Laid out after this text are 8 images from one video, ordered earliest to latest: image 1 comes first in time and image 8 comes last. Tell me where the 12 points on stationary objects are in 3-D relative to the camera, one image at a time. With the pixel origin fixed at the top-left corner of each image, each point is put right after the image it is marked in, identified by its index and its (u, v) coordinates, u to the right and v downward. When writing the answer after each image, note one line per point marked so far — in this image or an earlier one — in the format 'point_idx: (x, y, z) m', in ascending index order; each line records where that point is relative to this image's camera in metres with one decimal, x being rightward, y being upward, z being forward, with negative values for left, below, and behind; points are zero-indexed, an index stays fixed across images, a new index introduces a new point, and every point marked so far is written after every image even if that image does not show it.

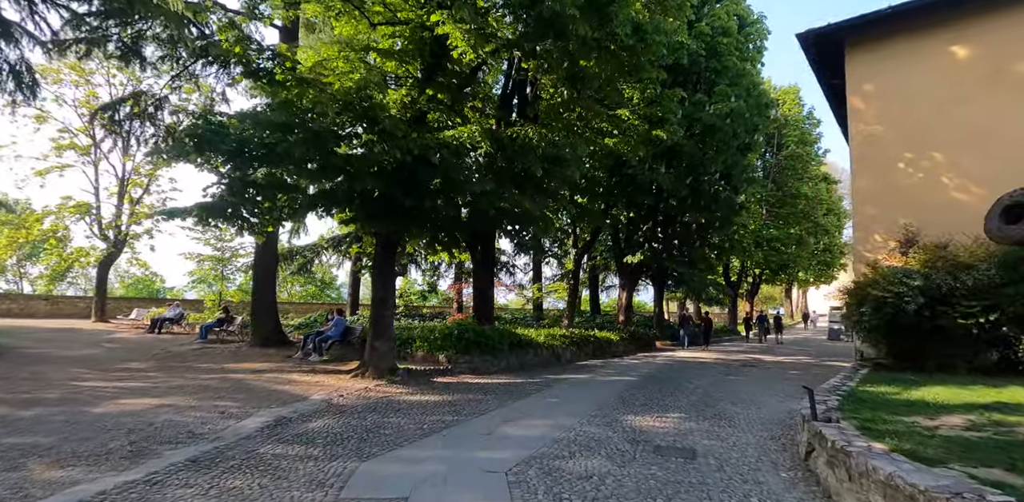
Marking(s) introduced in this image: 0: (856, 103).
0: (+7.5, +3.2, +12.4) m
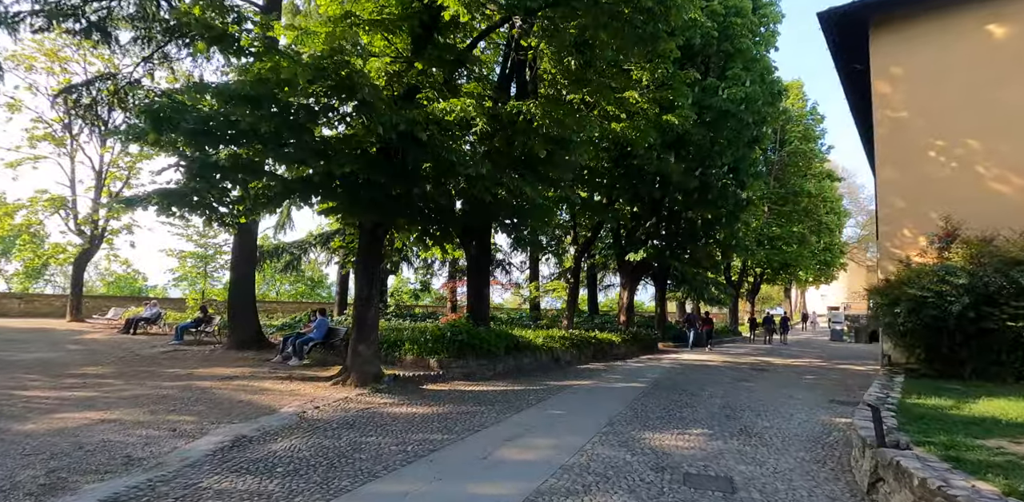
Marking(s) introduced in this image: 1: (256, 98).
0: (+7.5, +3.3, +11.5) m
1: (-3.1, +1.9, +6.9) m
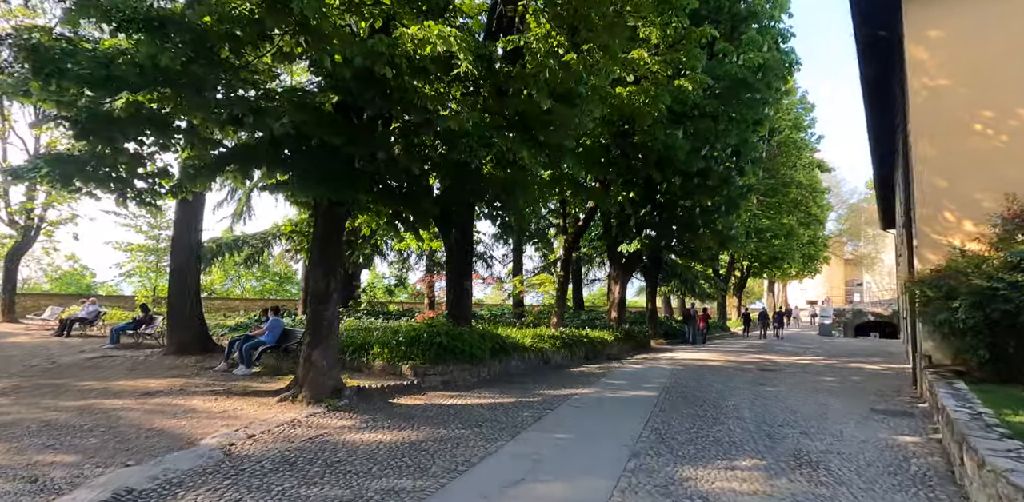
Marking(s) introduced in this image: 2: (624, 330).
0: (+7.3, +3.5, +10.1) m
1: (-3.2, +2.1, +5.1) m
2: (+3.7, -2.6, +18.7) m
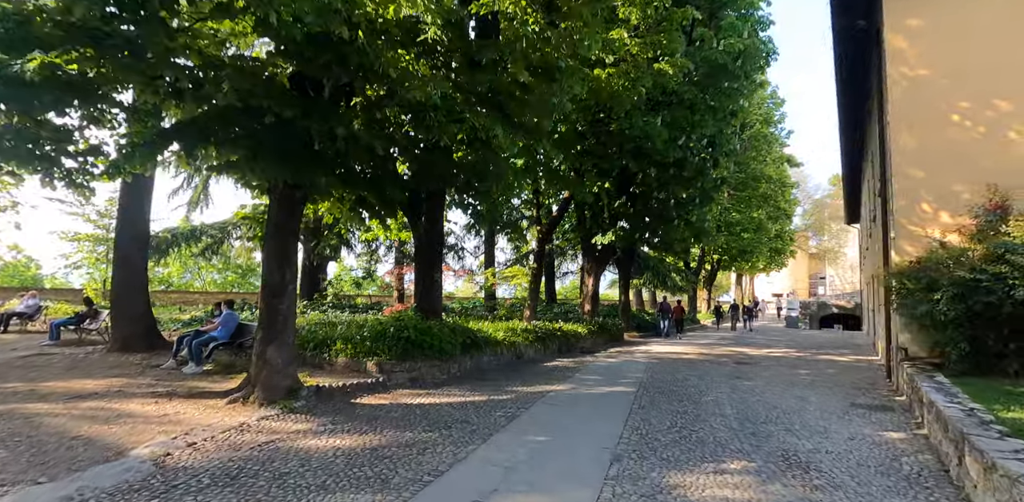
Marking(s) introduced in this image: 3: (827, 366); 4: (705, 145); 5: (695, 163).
0: (+6.8, +3.7, +10.0) m
1: (-3.4, +2.2, +4.5) m
2: (+2.8, -2.4, +18.4) m
3: (+7.2, -2.6, +12.9) m
4: (+5.4, +3.0, +15.8) m
5: (+5.1, +2.5, +15.5) m
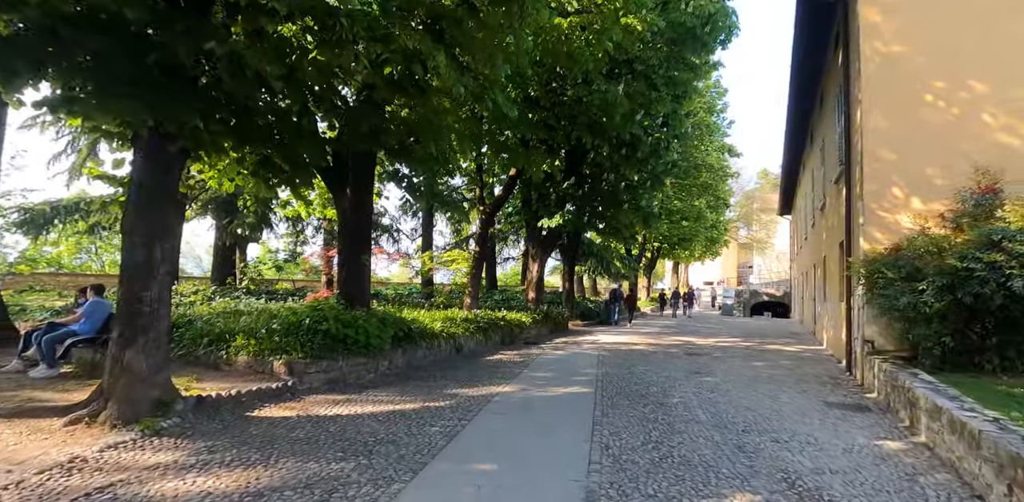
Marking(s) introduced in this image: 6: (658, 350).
0: (+5.9, +3.9, +9.3) m
1: (-3.7, +2.4, +2.7) m
2: (+0.9, -1.9, +17.4) m
3: (+5.9, -2.4, +12.4) m
4: (+3.9, +3.4, +14.9) m
5: (+3.6, +2.9, +14.6) m
6: (+3.5, -2.4, +13.3) m
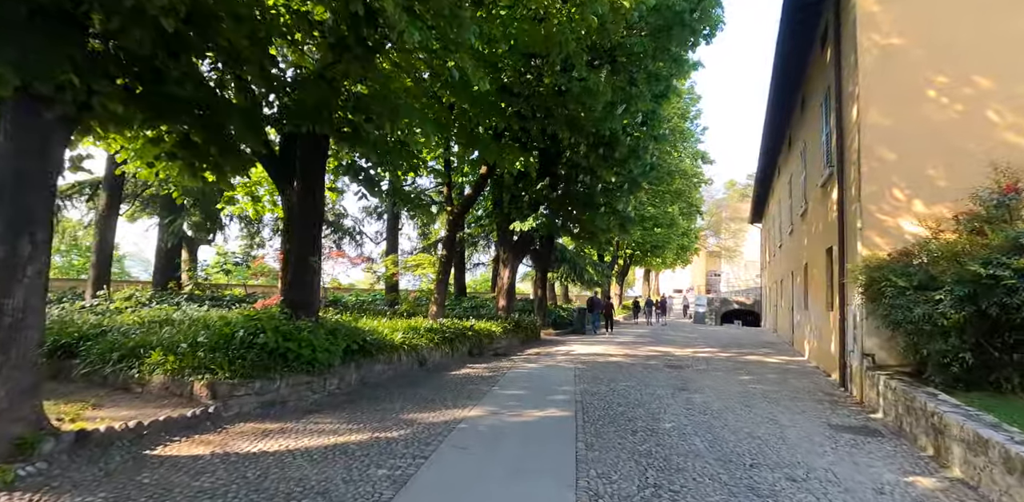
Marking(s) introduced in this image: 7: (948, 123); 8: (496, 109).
0: (+5.5, +3.8, +8.6) m
1: (-3.7, +2.5, +1.6) m
2: (0.0, -2.0, +16.4) m
3: (+5.2, -2.5, +11.6) m
4: (+3.2, +3.2, +14.2) m
5: (+2.8, +2.7, +13.9) m
6: (+2.8, -2.5, +12.4) m
7: (+6.5, +1.9, +8.4) m
8: (-0.3, +2.4, +9.5) m
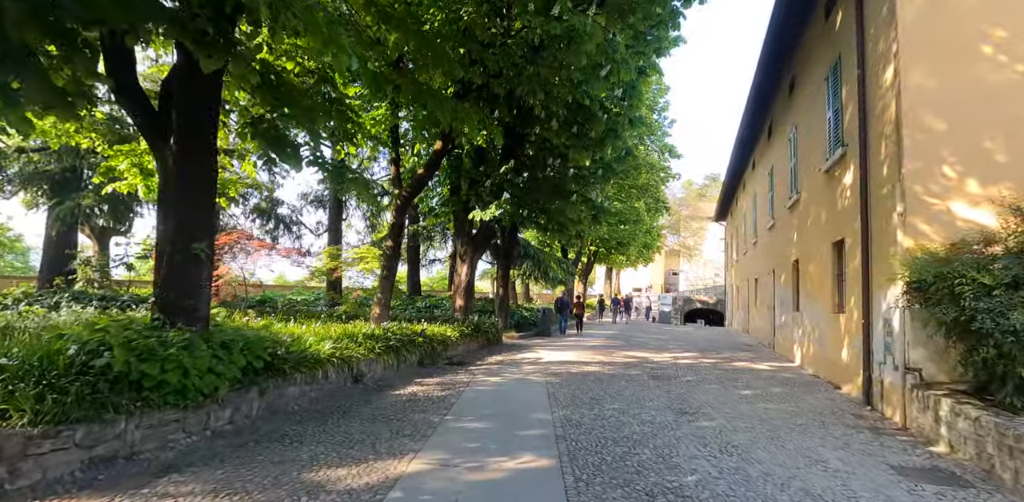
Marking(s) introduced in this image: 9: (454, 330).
0: (+5.0, +3.9, +7.0) m
1: (-3.7, +2.6, -0.6) m
2: (-1.0, -1.8, +14.4) m
3: (+4.5, -2.4, +10.0) m
4: (+2.3, +3.4, +12.4) m
5: (+2.0, +2.9, +12.1) m
6: (+2.0, -2.3, +10.7) m
7: (+6.0, +2.0, +6.9) m
8: (-0.8, +2.6, +7.5) m
9: (-1.3, -1.8, +12.7) m
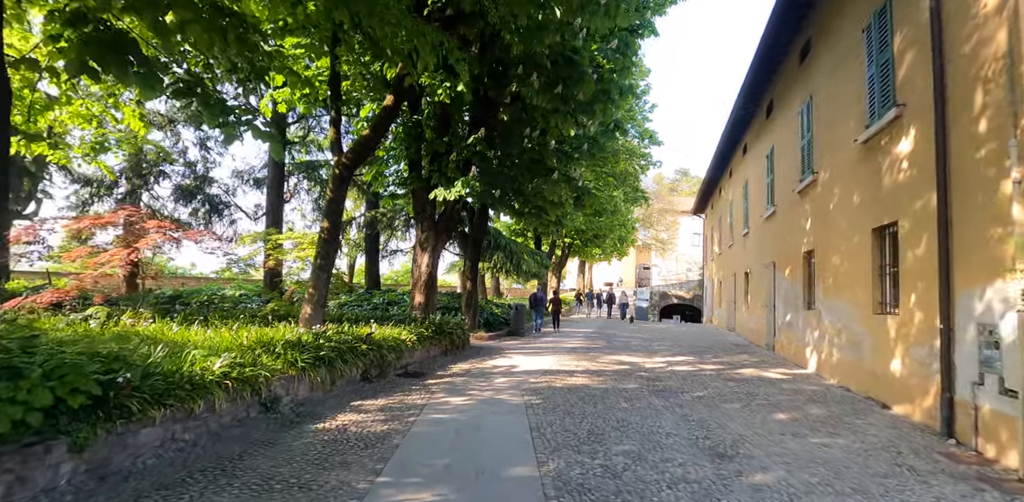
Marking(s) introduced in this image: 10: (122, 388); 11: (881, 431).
0: (+4.8, +4.1, +5.1) m
1: (-3.5, +2.8, -3.0) m
2: (-1.7, -1.6, +12.2) m
3: (+4.1, -2.2, +8.1) m
4: (+1.8, +3.6, +10.3) m
5: (+1.5, +3.1, +10.0) m
6: (+1.5, -2.1, +8.6) m
7: (+5.8, +2.2, +5.0) m
8: (-1.1, +2.8, +5.3) m
9: (-1.9, -1.5, +10.5) m
10: (-2.9, -1.1, +4.3) m
11: (+4.2, -2.0, +6.3) m
